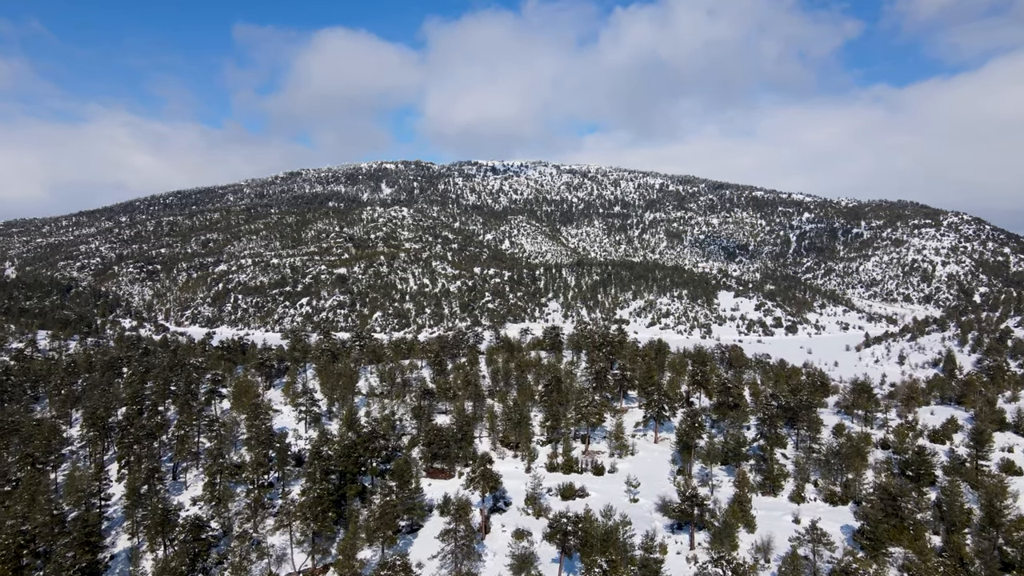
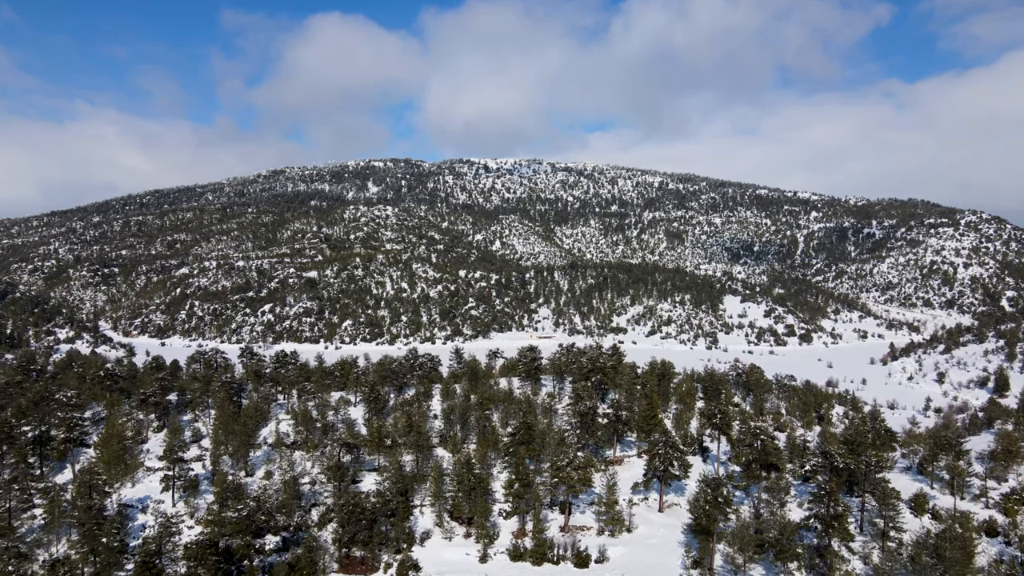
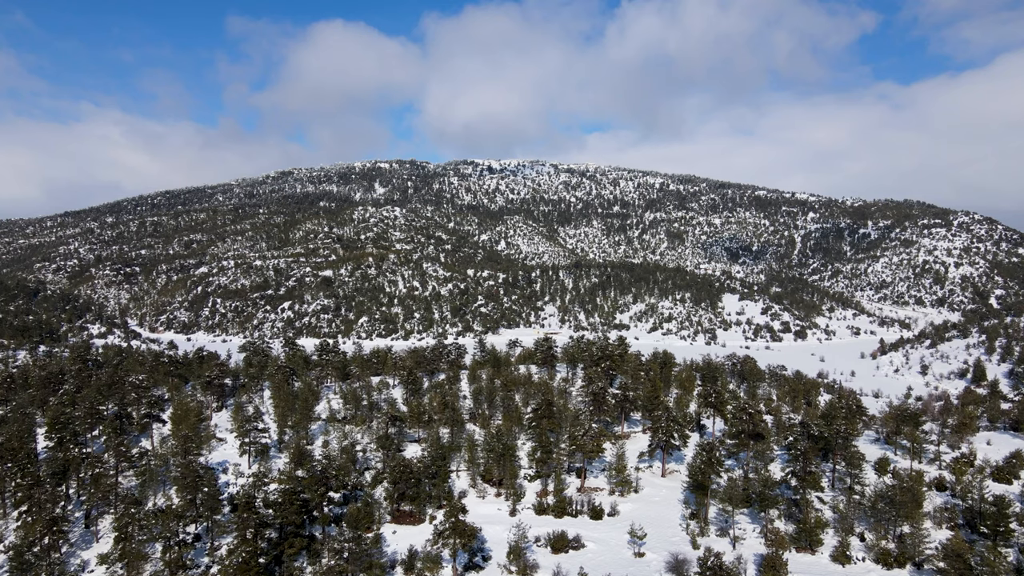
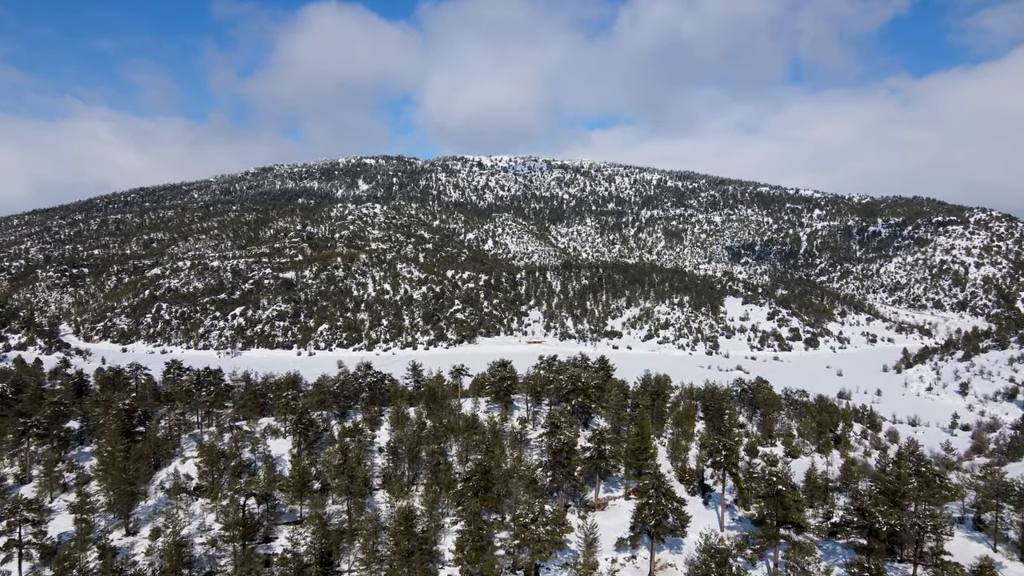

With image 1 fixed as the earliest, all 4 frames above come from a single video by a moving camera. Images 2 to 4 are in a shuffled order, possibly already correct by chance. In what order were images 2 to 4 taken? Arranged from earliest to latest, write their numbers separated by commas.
3, 2, 4
